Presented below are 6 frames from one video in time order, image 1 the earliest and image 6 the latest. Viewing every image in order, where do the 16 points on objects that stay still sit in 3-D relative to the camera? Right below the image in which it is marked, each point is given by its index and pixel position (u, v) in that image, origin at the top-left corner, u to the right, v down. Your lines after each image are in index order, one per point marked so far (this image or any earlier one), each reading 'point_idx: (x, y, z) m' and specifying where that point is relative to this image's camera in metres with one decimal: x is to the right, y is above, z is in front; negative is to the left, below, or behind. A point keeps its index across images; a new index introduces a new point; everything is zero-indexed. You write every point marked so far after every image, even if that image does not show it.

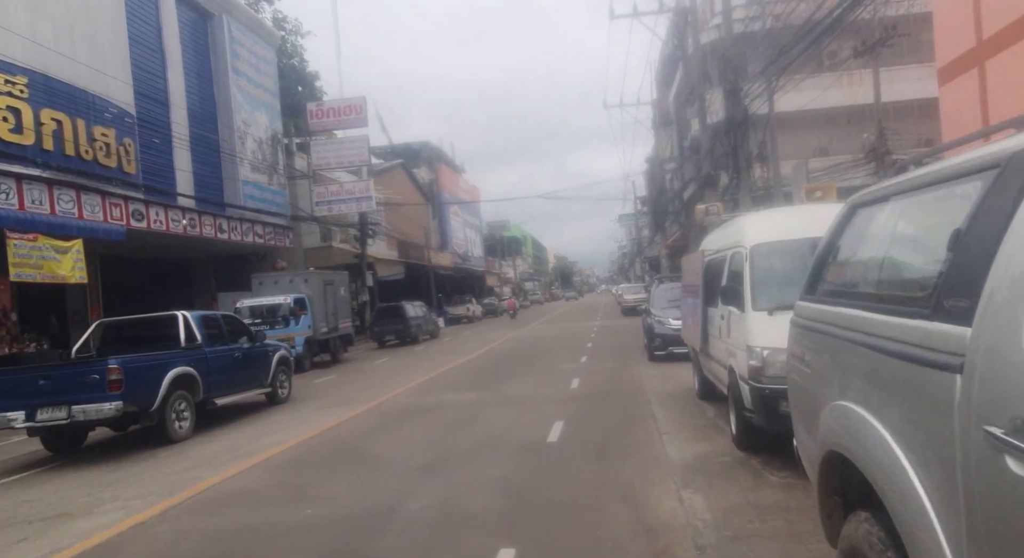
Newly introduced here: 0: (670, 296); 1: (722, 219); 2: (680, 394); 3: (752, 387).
0: (+4.3, -0.5, +17.0) m
1: (+3.6, +1.1, +10.7) m
2: (+2.9, -2.0, +10.8) m
3: (+2.3, -1.0, +5.9) m
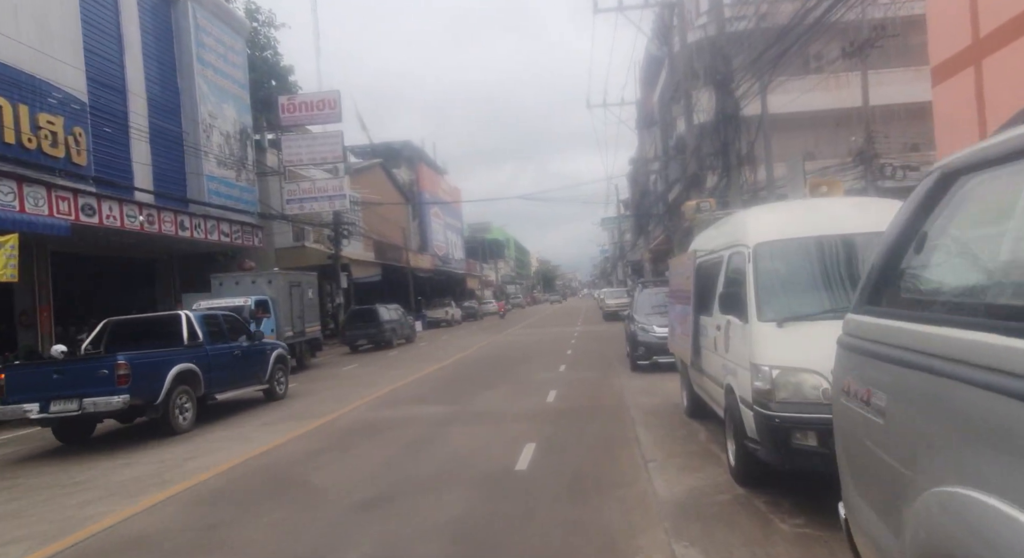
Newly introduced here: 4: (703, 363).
0: (+3.6, -0.6, +16.1) m
1: (+3.1, +1.0, +9.7) m
2: (+2.4, -2.1, +9.8) m
3: (+1.9, -1.1, +4.9) m
4: (+2.2, -1.0, +7.4) m
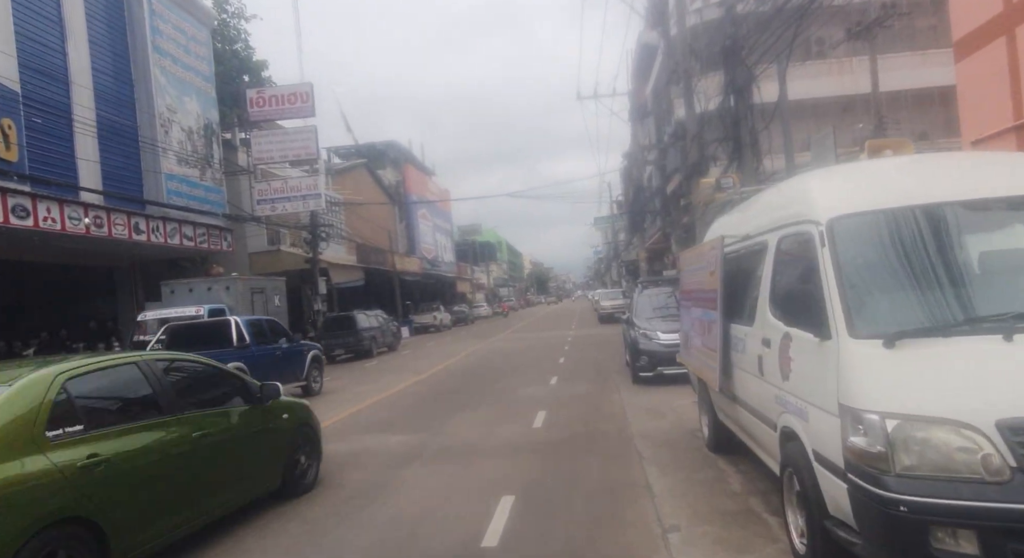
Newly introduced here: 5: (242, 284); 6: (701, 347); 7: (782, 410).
0: (+3.2, -0.6, +14.1) m
1: (+2.8, +1.0, +7.8) m
2: (+2.1, -2.0, +7.8) m
3: (+1.7, -1.0, +3.0) m
4: (+1.9, -0.9, +5.4) m
5: (-8.0, -0.2, +18.7) m
6: (+2.0, -0.7, +6.6) m
7: (+1.8, -0.9, +4.2) m
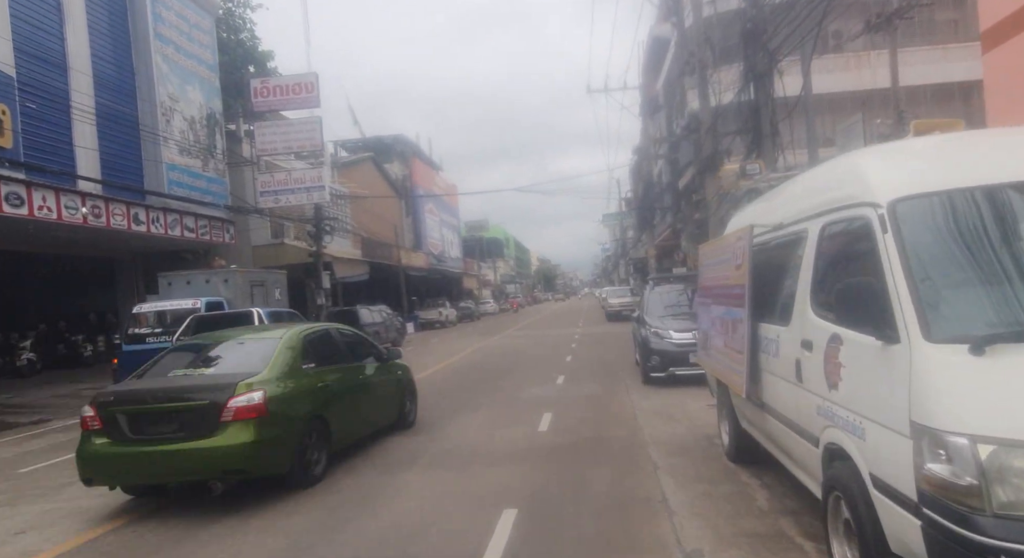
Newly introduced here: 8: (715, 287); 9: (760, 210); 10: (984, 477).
0: (+3.4, -0.5, +13.5) m
1: (+2.8, +1.1, +7.2) m
2: (+2.1, -2.0, +7.3) m
3: (+1.7, -1.0, +2.4) m
4: (+2.0, -0.9, +4.8) m
5: (-7.9, +0.1, +18.2) m
6: (+2.0, -0.7, +6.0) m
7: (+1.8, -0.8, +3.6) m
8: (+2.1, -0.1, +6.5) m
9: (+2.4, +0.7, +6.2) m
10: (+1.7, -0.7, +2.3) m
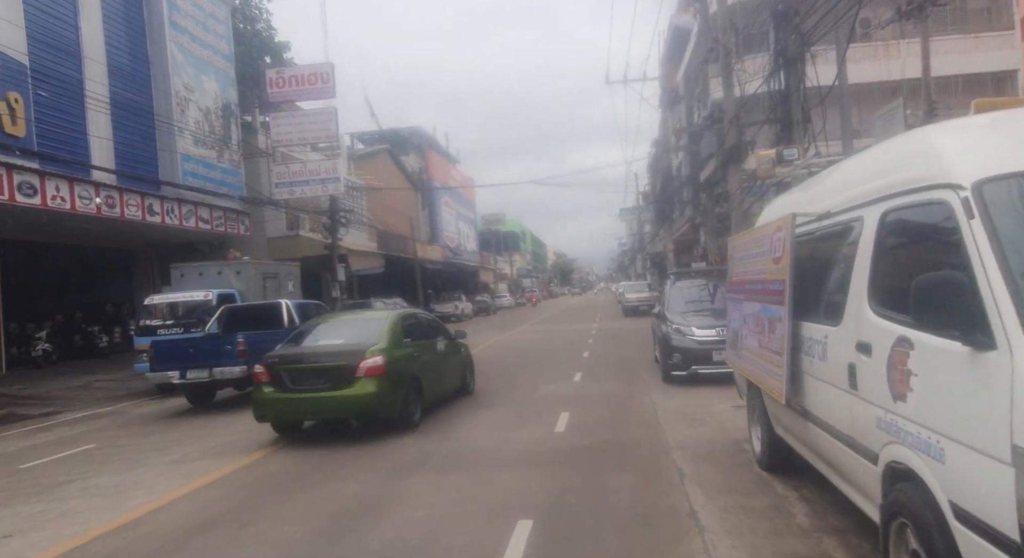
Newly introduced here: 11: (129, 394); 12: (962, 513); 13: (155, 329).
0: (+3.7, -0.4, +13.0) m
1: (+3.0, +1.1, +6.7) m
2: (+2.3, -1.9, +6.8) m
3: (+1.7, -0.9, +1.9) m
4: (+2.1, -0.8, +4.4) m
5: (-7.4, +0.3, +17.9) m
6: (+2.2, -0.6, +5.5) m
7: (+1.9, -0.8, +3.1) m
8: (+2.3, 0.0, +6.0) m
9: (+2.6, +0.7, +5.7) m
10: (+1.8, -0.7, +1.8) m
11: (-10.0, -3.0, +16.4) m
12: (+1.8, -0.9, +2.5) m
13: (-9.0, -1.3, +15.8) m
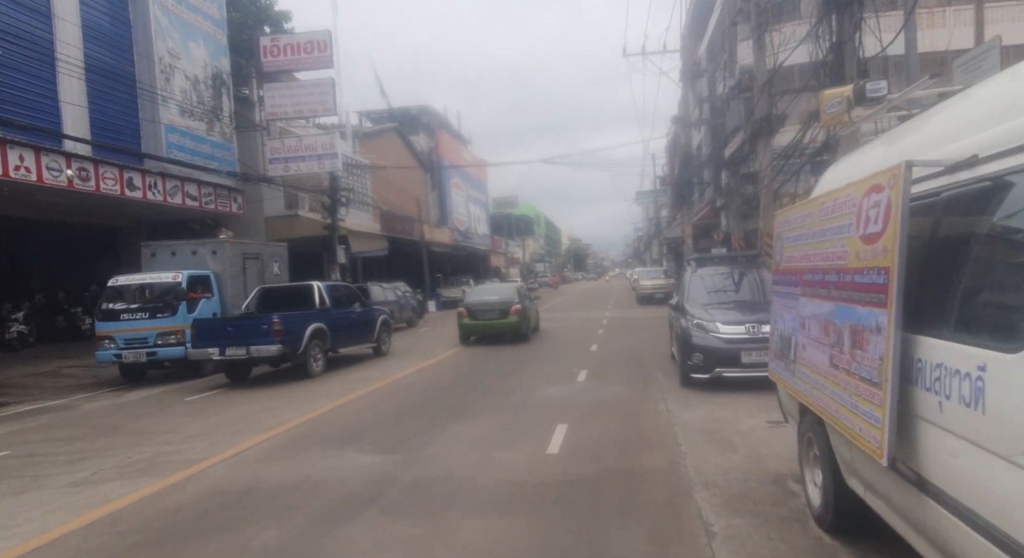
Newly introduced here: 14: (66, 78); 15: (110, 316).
0: (+3.6, -0.2, +11.3) m
1: (+2.8, +1.2, +4.9) m
2: (+2.1, -1.8, +5.1) m
3: (+1.4, -1.0, +0.3) m
4: (+1.8, -0.8, +2.7) m
5: (-7.3, +0.8, +16.4) m
6: (+1.9, -0.6, +3.8) m
7: (+1.6, -0.8, +1.4) m
8: (+2.0, +0.1, +4.3) m
9: (+2.4, +0.8, +4.0) m
10: (+1.5, -0.7, +0.2) m
11: (-10.0, -2.5, +15.0) m
12: (+1.5, -0.9, +0.8) m
13: (-9.0, -0.8, +14.4) m
14: (-13.2, +5.9, +18.5) m
15: (-9.2, -0.8, +14.4) m
